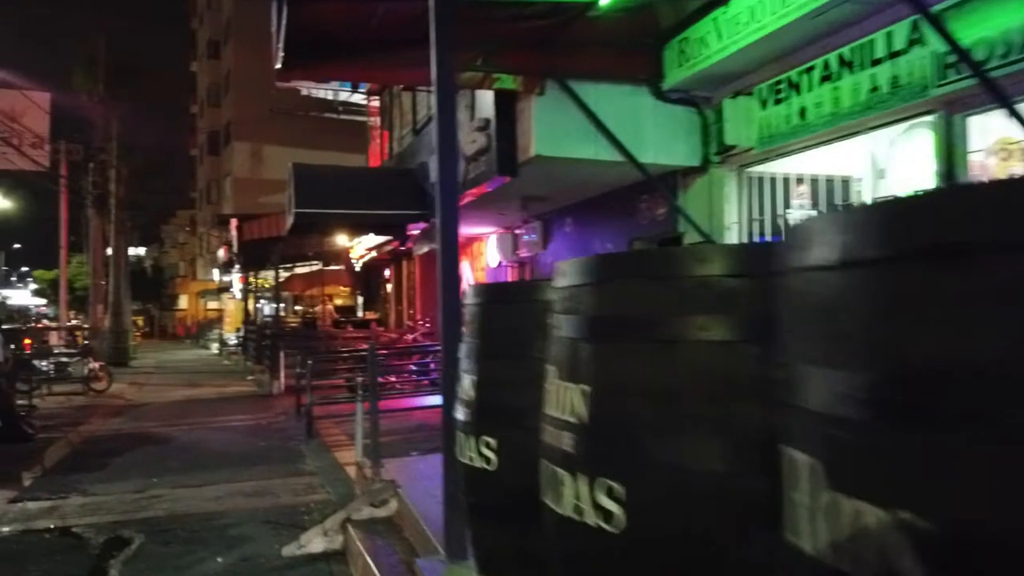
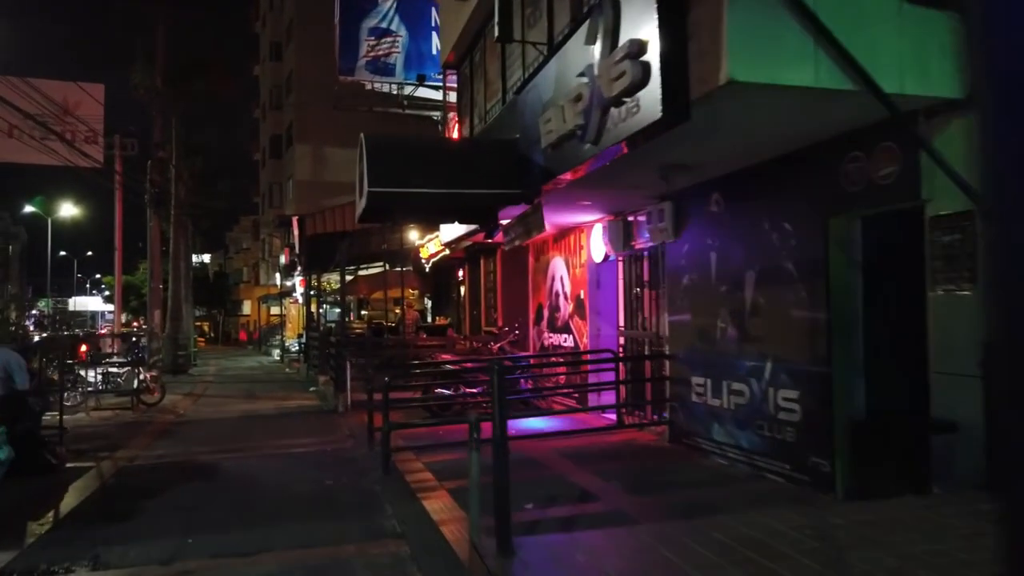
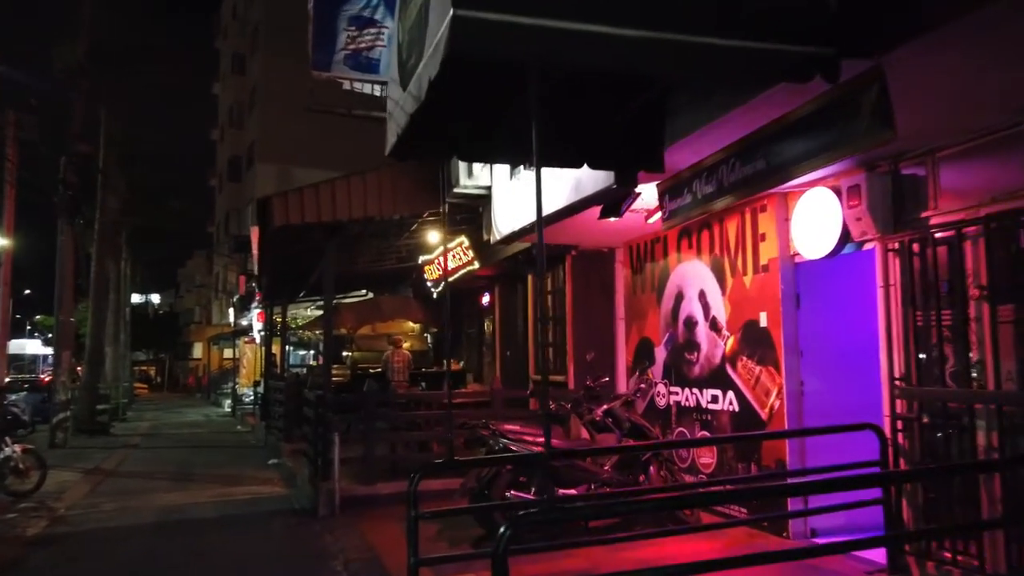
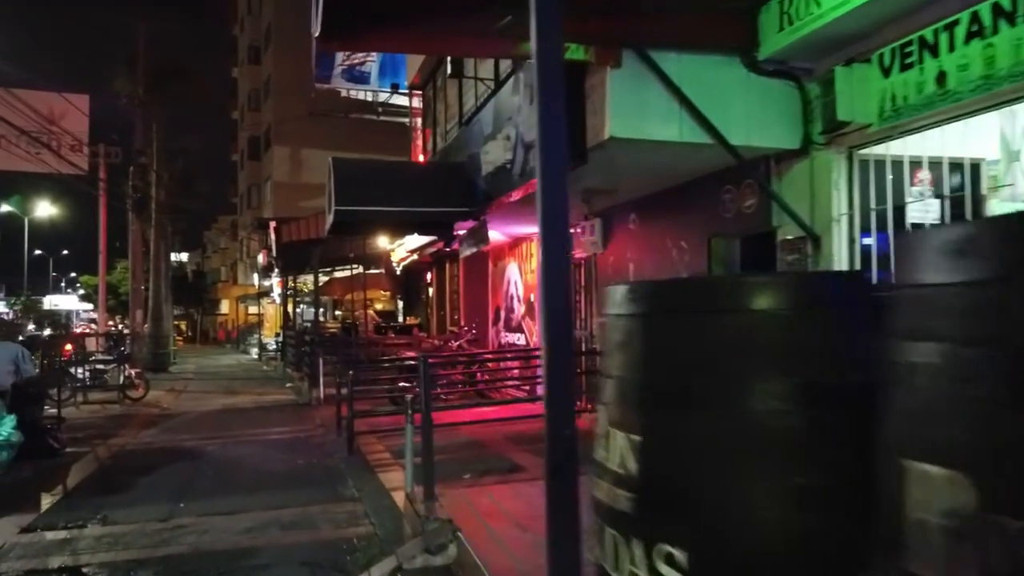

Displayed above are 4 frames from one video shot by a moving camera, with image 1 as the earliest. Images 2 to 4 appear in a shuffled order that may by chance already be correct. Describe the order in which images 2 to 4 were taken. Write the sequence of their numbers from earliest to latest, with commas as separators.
4, 2, 3
